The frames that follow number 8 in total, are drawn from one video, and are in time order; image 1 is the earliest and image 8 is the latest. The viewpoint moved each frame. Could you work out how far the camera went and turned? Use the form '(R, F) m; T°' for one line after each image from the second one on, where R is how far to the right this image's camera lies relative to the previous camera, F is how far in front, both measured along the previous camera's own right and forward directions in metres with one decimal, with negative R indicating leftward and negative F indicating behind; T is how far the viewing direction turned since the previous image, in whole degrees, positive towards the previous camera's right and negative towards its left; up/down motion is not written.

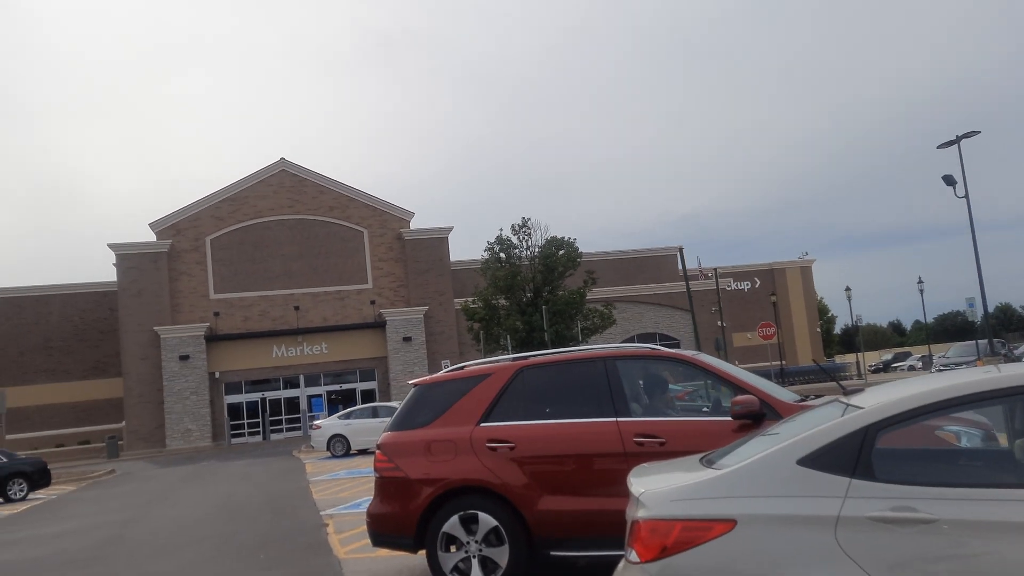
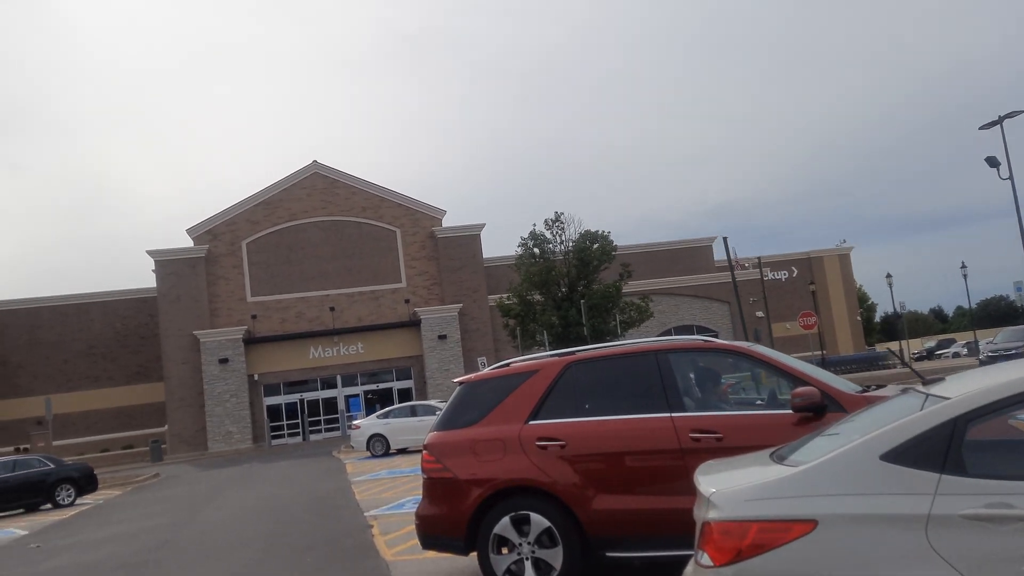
(-0.1, +0.2) m; -2°
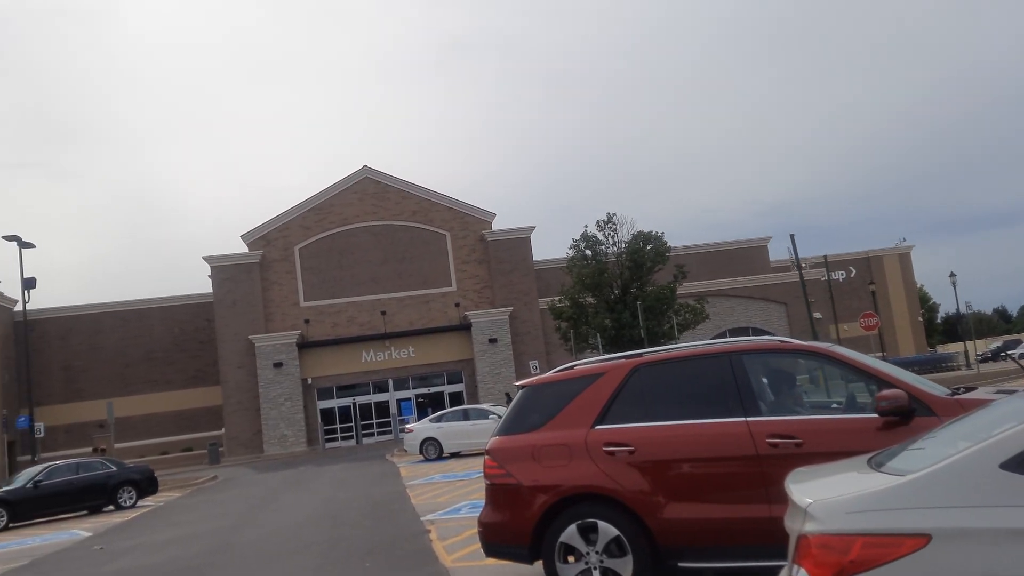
(-0.1, +0.2) m; -3°
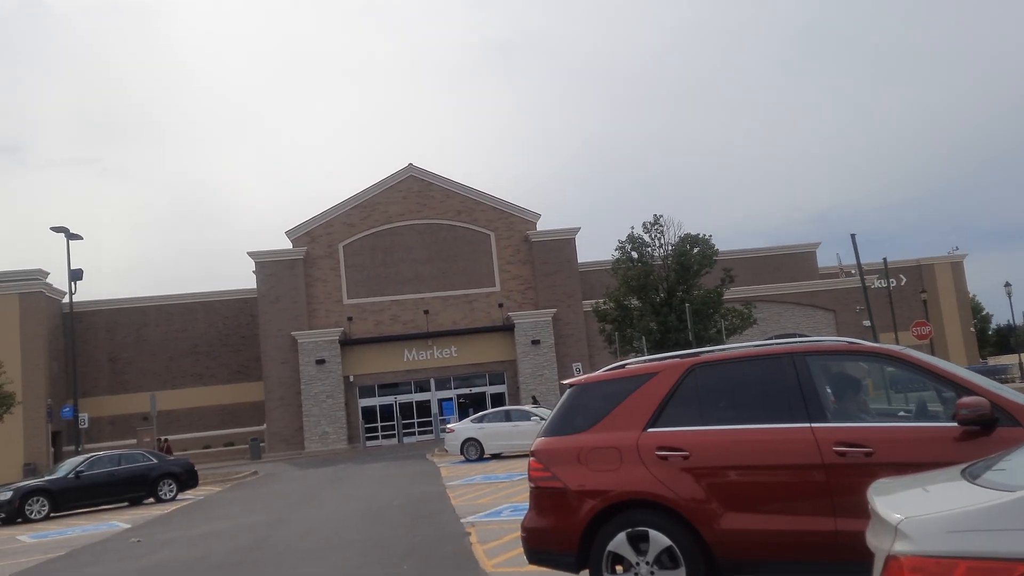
(-0.1, +0.3) m; -3°
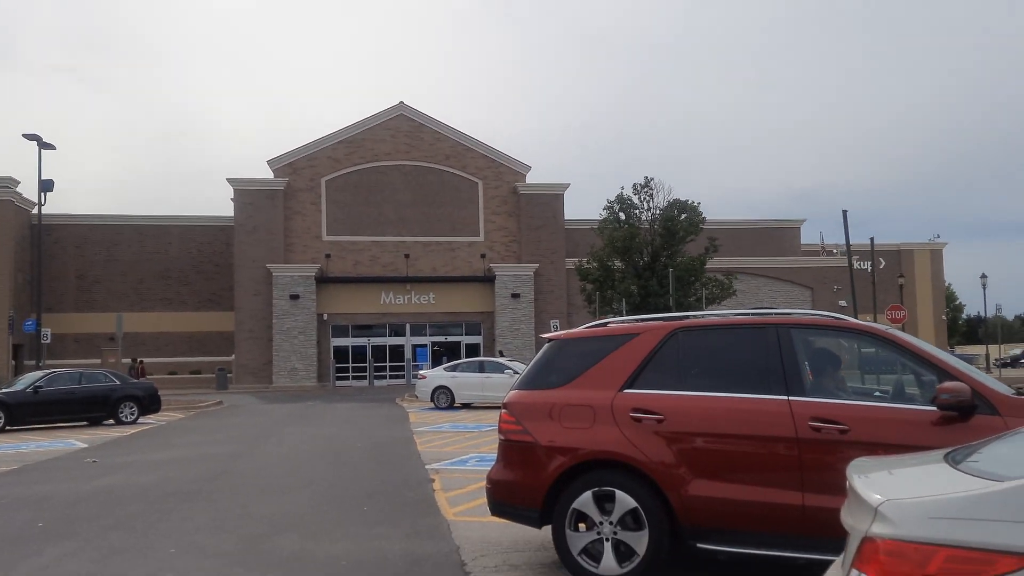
(0.0, +0.2) m; +1°
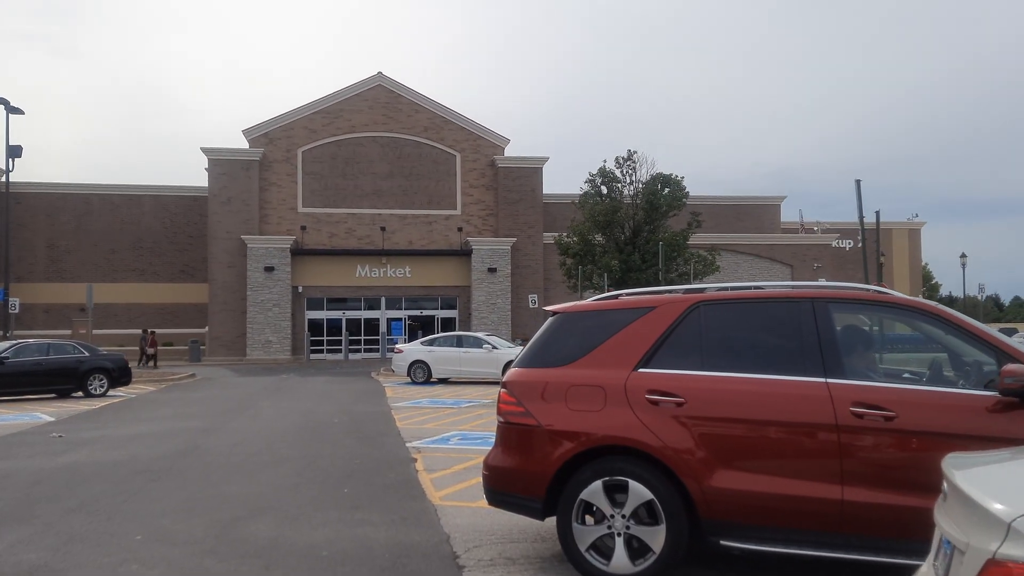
(-0.2, +0.7) m; +2°
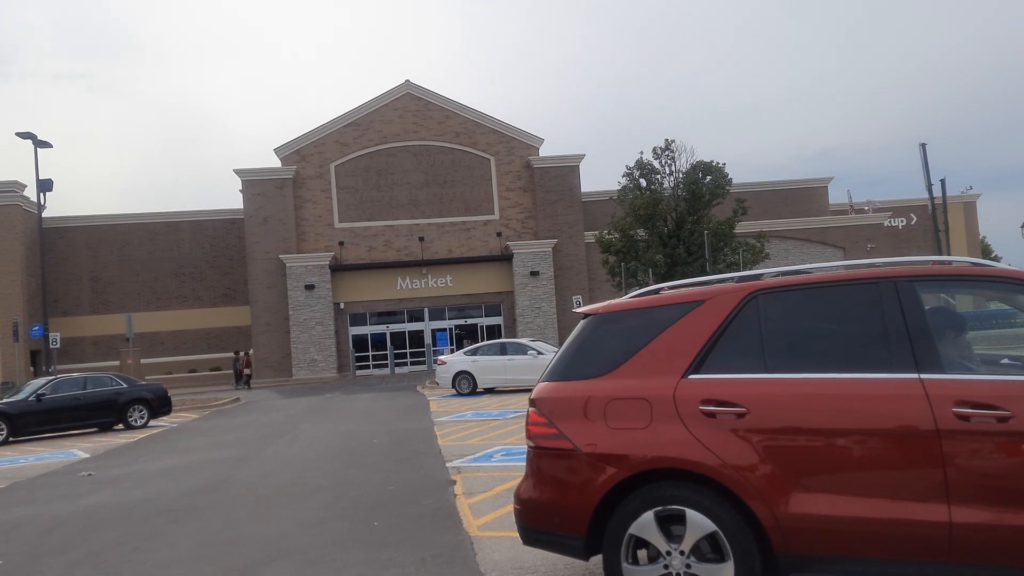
(+0.1, +0.8) m; -3°
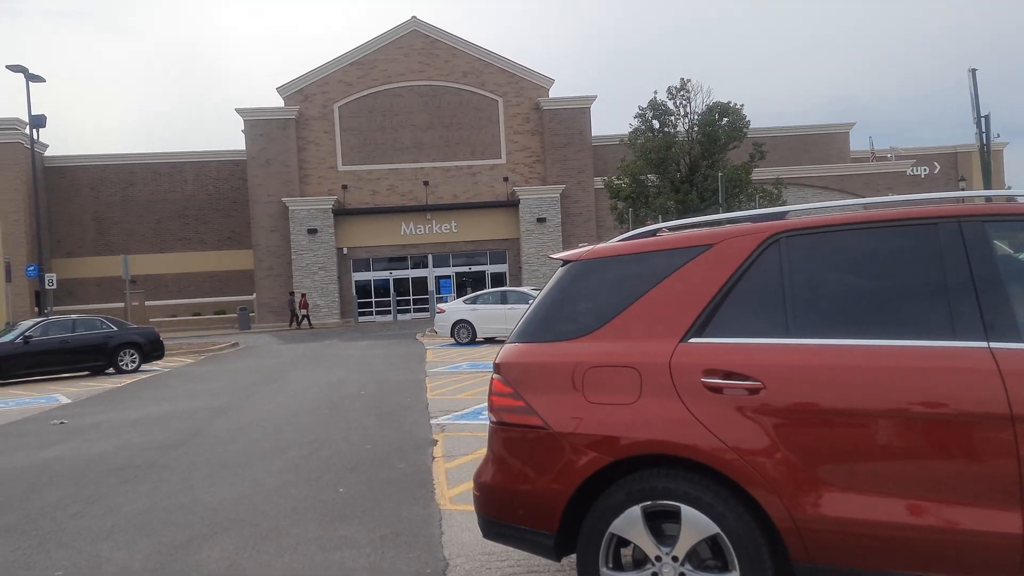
(+0.2, +1.0) m; -1°
